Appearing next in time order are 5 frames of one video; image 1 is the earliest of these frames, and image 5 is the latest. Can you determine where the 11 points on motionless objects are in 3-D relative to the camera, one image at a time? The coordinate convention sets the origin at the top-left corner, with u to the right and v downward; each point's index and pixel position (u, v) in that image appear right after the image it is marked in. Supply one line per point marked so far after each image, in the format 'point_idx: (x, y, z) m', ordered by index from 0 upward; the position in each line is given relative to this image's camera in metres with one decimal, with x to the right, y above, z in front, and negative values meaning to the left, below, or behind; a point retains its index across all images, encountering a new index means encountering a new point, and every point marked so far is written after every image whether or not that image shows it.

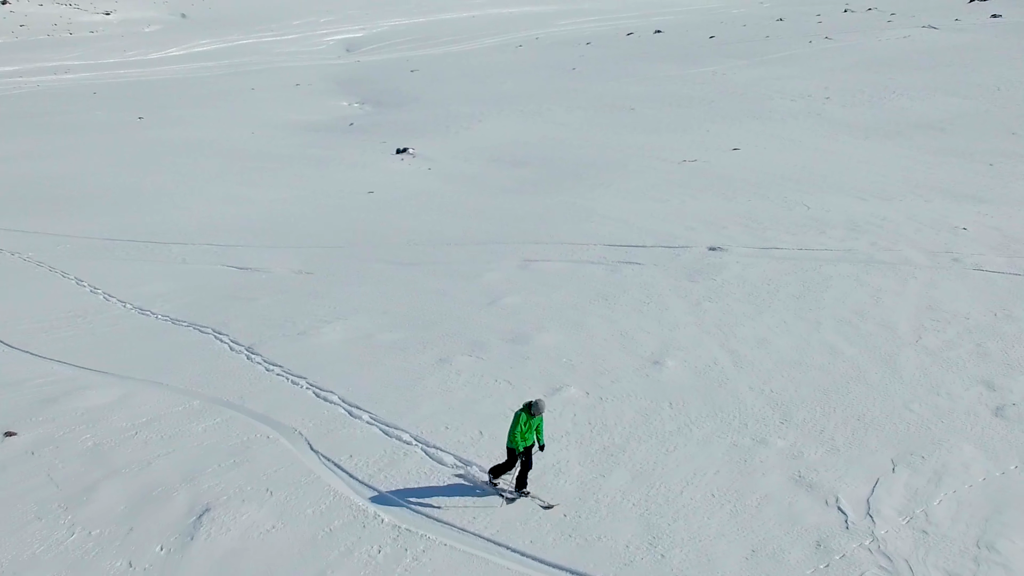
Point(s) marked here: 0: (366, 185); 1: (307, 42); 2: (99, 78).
0: (-1.5, +1.1, +11.6) m
1: (-3.3, +4.0, +18.3) m
2: (-6.0, +3.1, +16.3) m
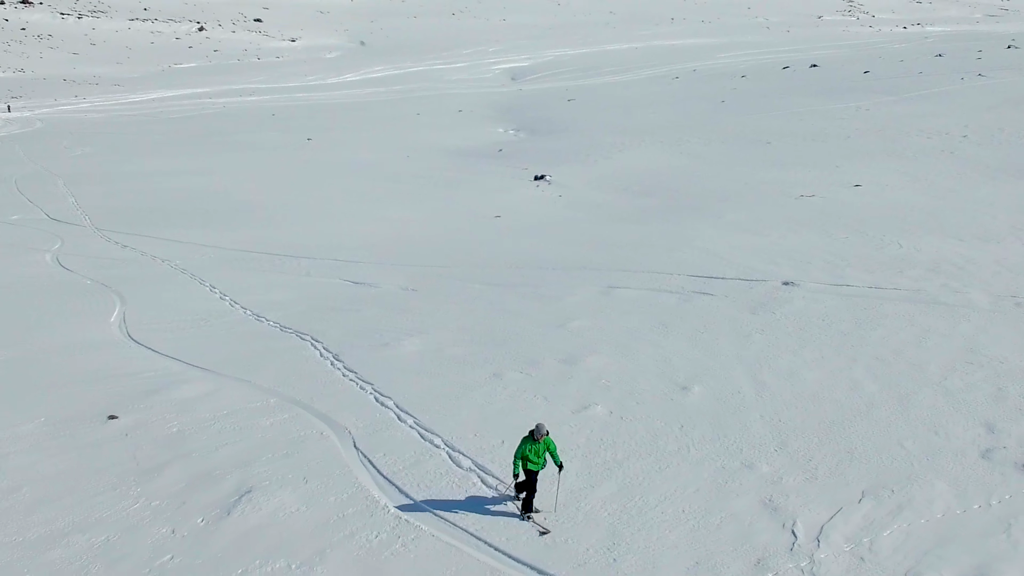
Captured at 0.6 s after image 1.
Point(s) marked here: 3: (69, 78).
0: (-0.2, +0.9, +12.3) m
1: (-0.7, +3.7, +19.3) m
2: (-3.7, +3.0, +17.8) m
3: (-7.0, +3.3, +17.8) m
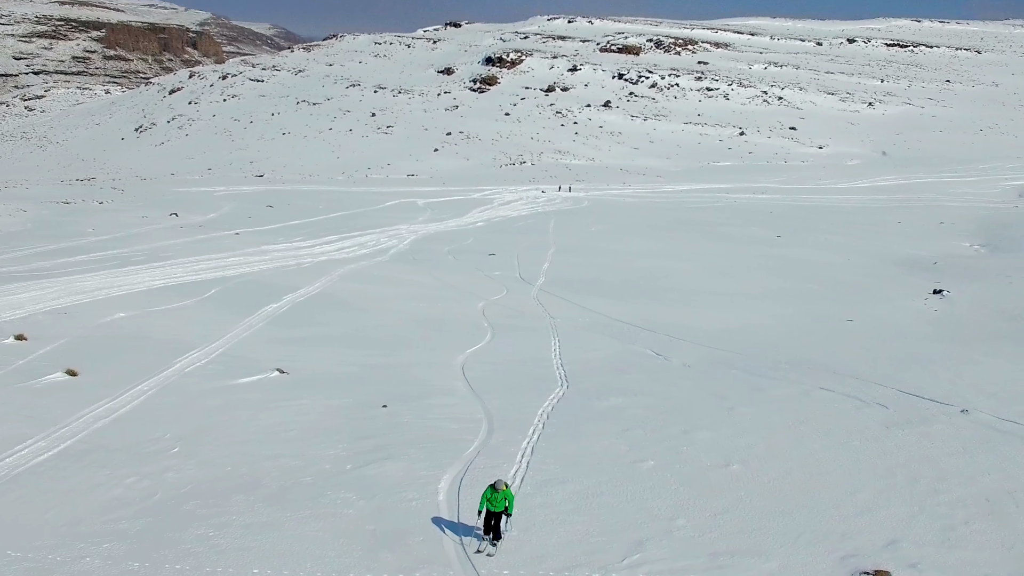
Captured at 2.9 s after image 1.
0: (+4.2, -0.4, +13.6) m
1: (+8.3, +1.8, +19.6) m
2: (+4.8, +1.6, +20.1) m
3: (+2.2, +2.3, +22.0) m
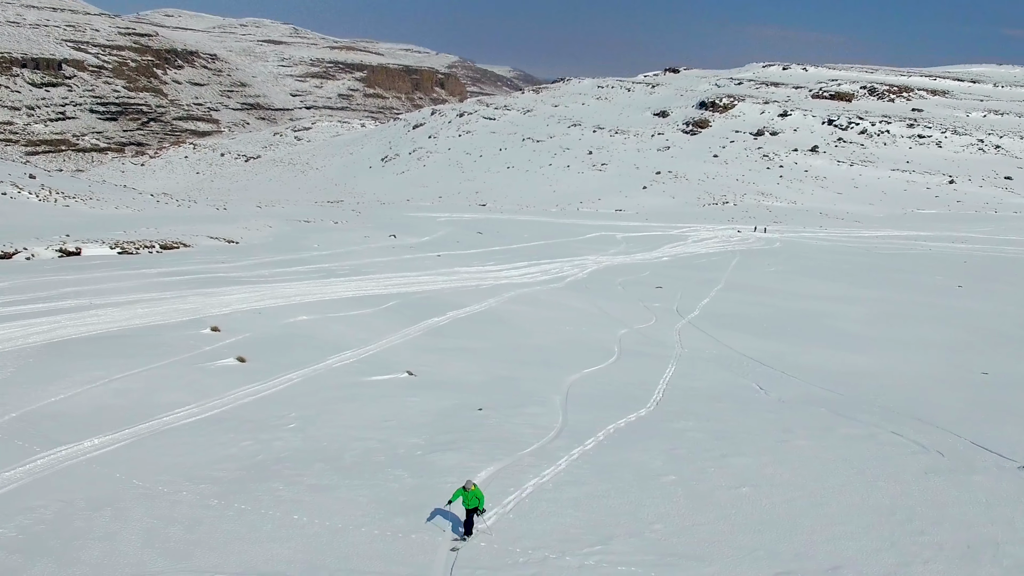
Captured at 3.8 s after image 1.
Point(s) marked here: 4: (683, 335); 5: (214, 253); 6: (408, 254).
0: (+5.8, -1.0, +13.7) m
1: (+11.4, +0.7, +18.5) m
2: (+8.3, +0.6, +19.9) m
3: (+6.3, +1.5, +22.4) m
4: (+2.4, -0.6, +15.7) m
5: (-4.2, +0.4, +16.0) m
6: (-1.7, +0.5, +18.3) m
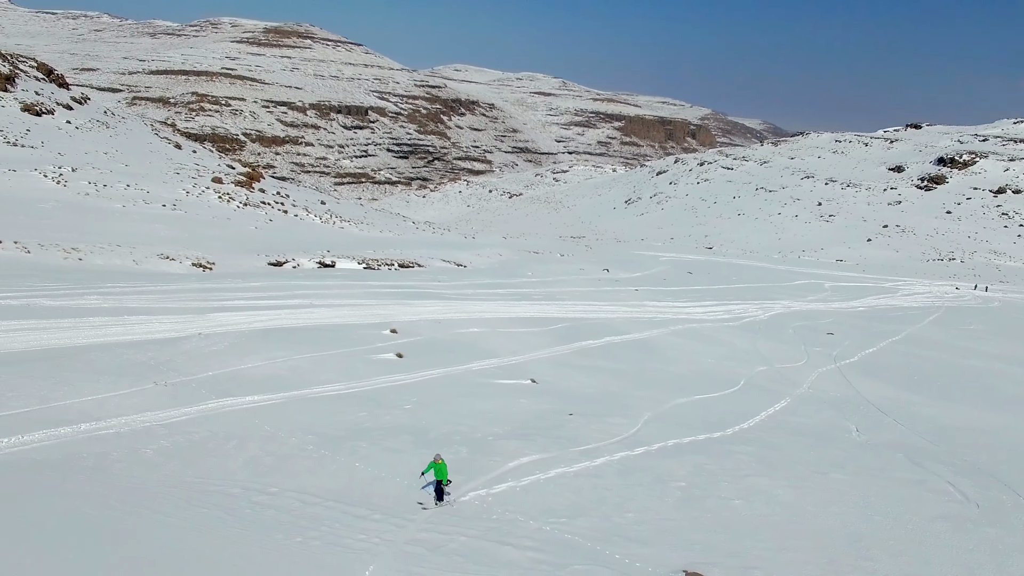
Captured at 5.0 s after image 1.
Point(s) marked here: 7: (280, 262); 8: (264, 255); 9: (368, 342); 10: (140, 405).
0: (+7.2, -1.9, +14.2) m
1: (+14.2, -0.9, +16.9) m
2: (+11.7, -0.7, +19.3) m
3: (+10.8, +0.2, +22.3) m
4: (+4.7, -1.3, +17.2) m
5: (-1.3, +0.2, +19.6) m
6: (+1.8, 0.0, +21.0) m
7: (-3.9, +0.4, +19.0) m
8: (-4.2, +0.5, +19.1) m
9: (-2.0, -0.7, +15.5) m
10: (-4.0, -1.2, +12.4) m
